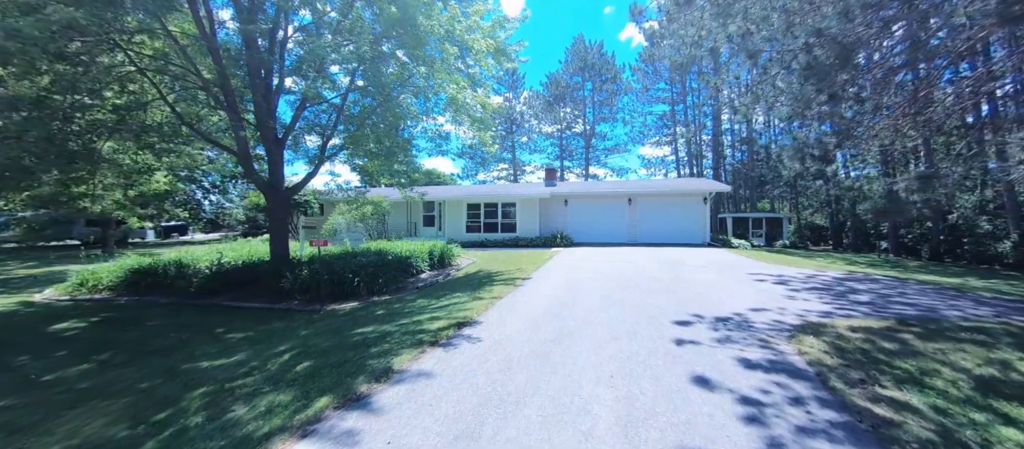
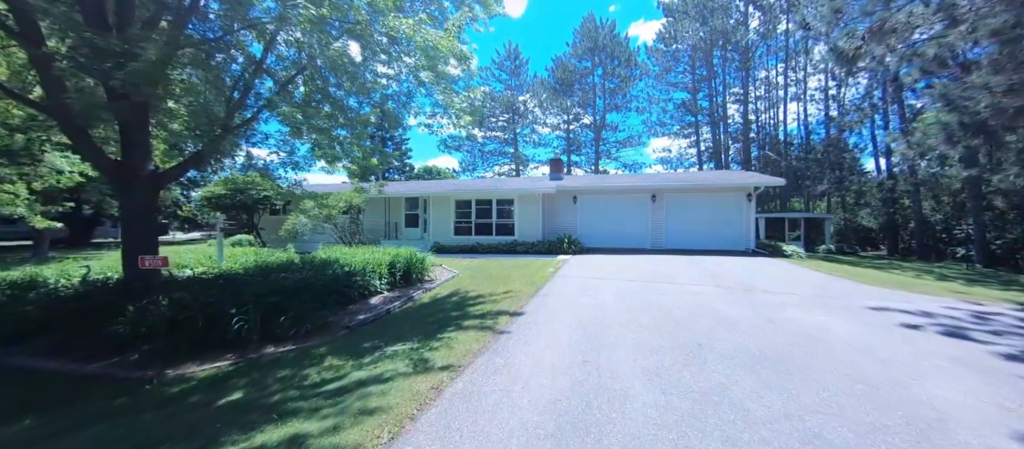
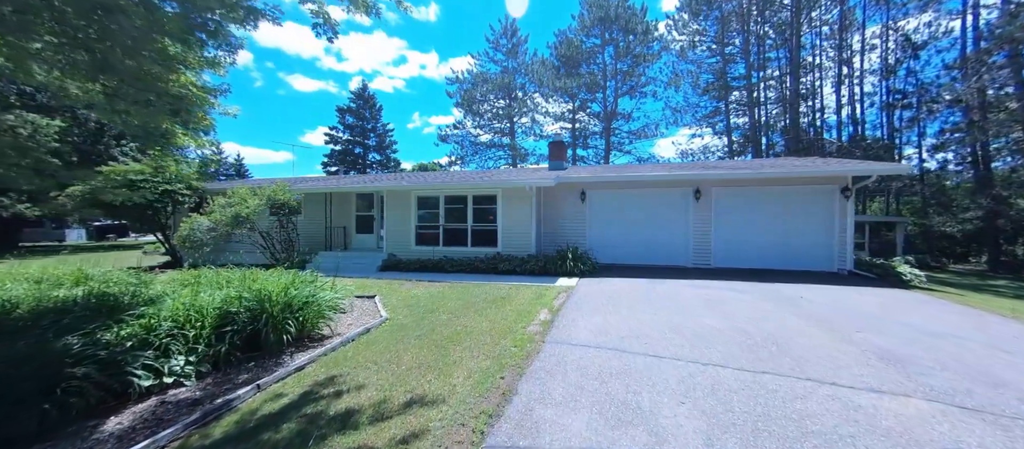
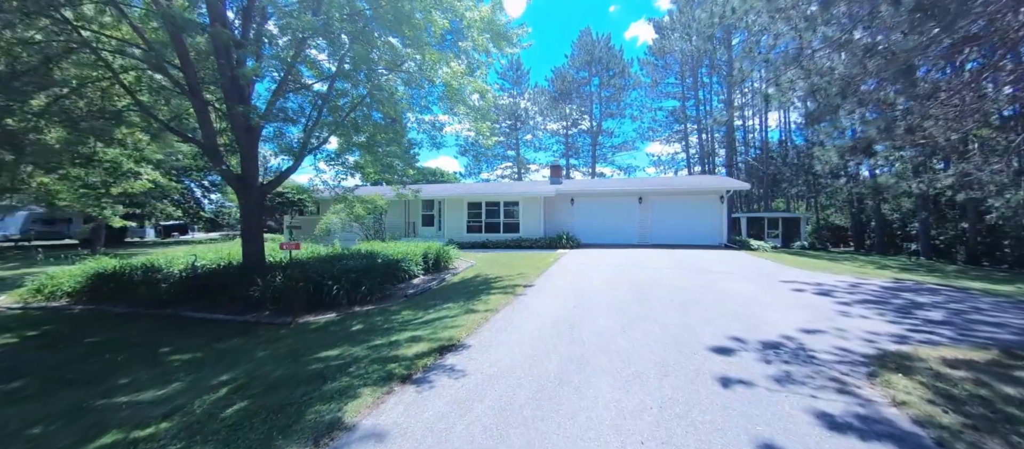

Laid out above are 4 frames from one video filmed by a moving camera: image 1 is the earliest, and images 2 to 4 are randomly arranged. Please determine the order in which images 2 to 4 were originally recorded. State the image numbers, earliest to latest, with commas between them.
4, 2, 3
